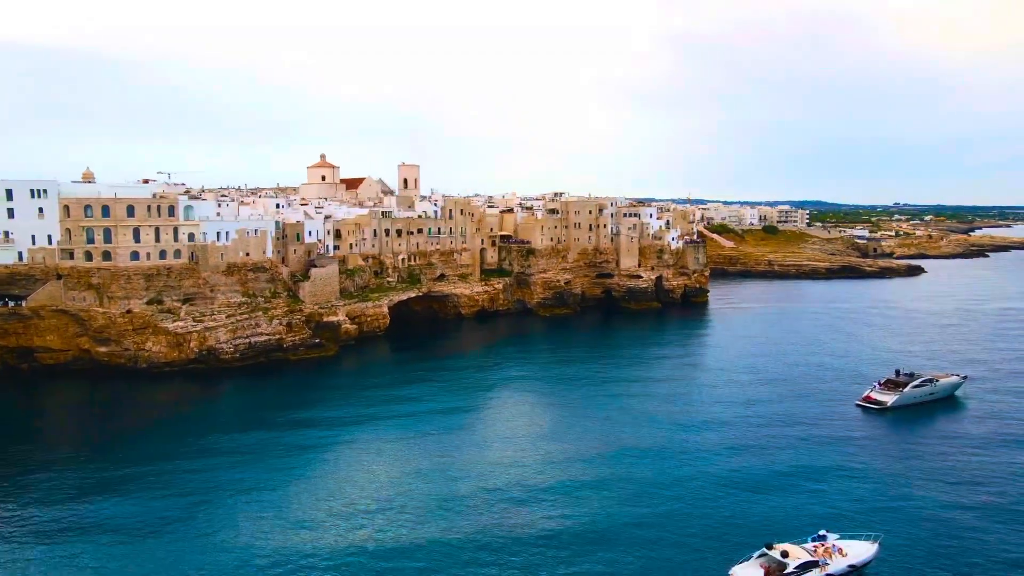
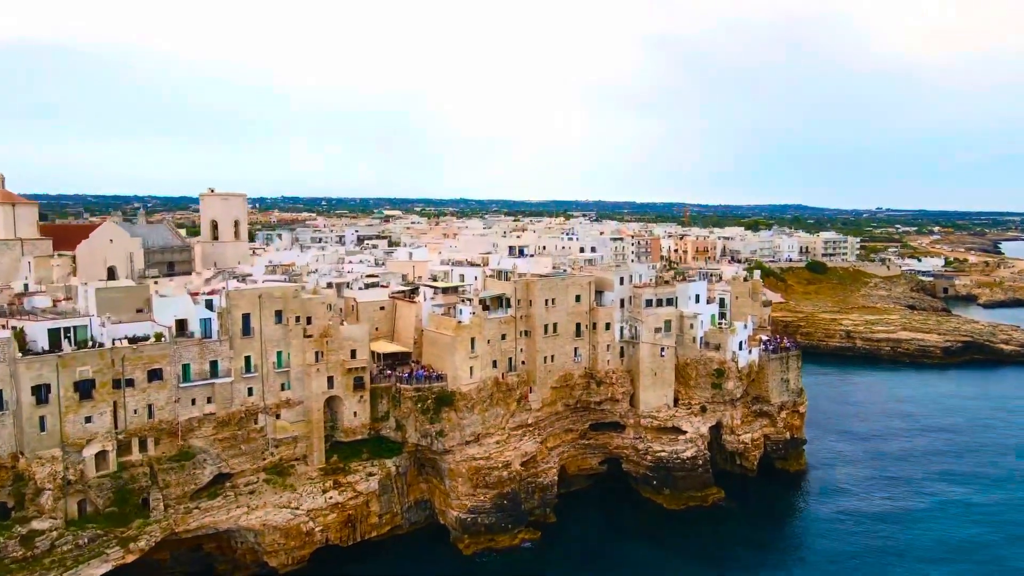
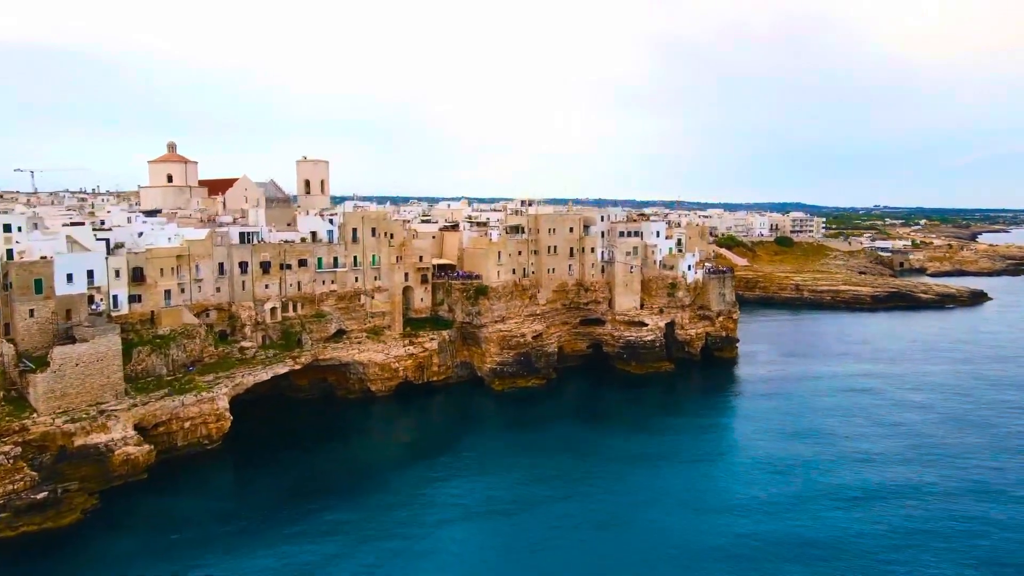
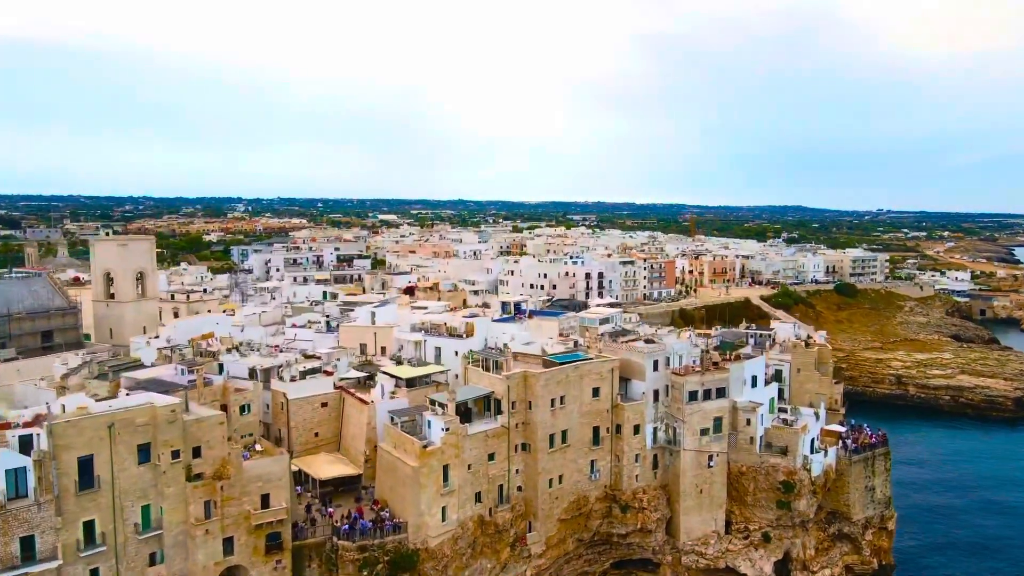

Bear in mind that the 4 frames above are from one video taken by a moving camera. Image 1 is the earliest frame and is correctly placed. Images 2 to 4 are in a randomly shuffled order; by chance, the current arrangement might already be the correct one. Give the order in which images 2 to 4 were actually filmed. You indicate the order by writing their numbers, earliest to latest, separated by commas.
3, 2, 4
